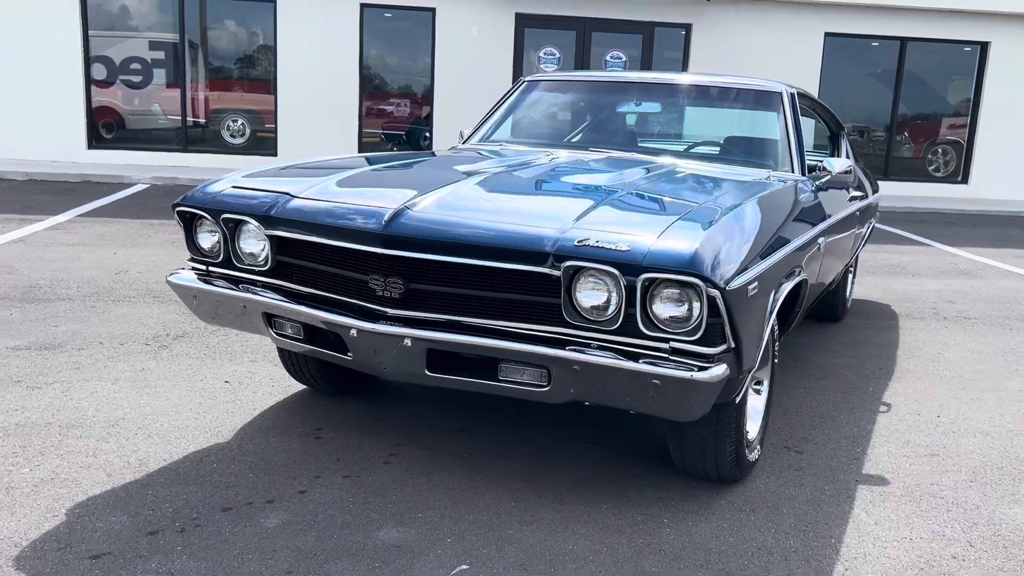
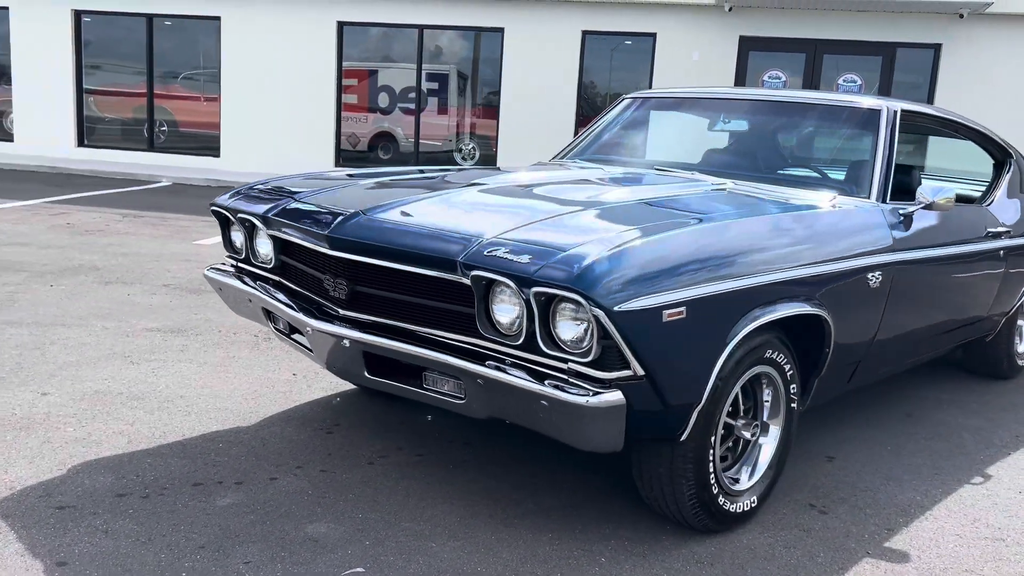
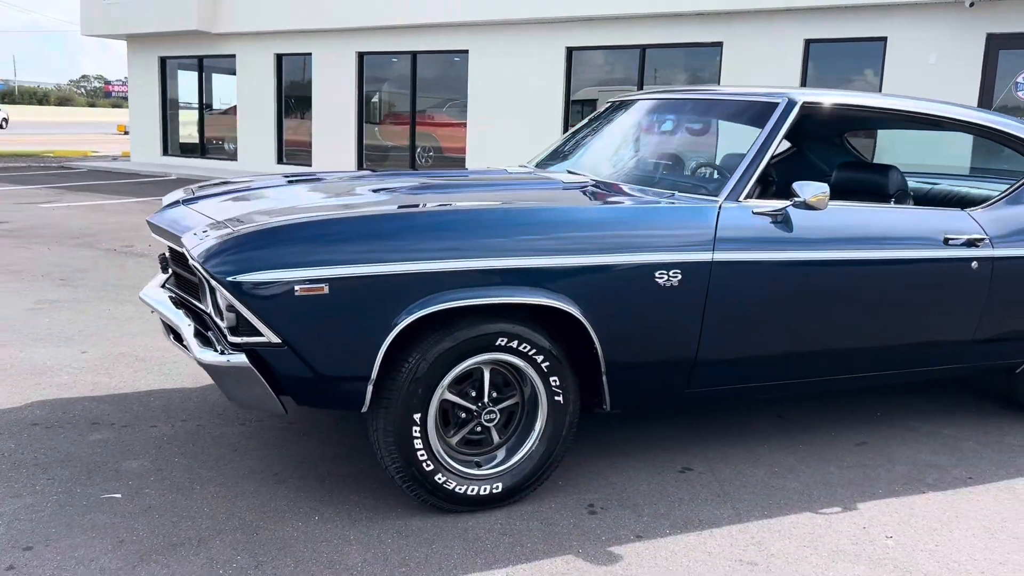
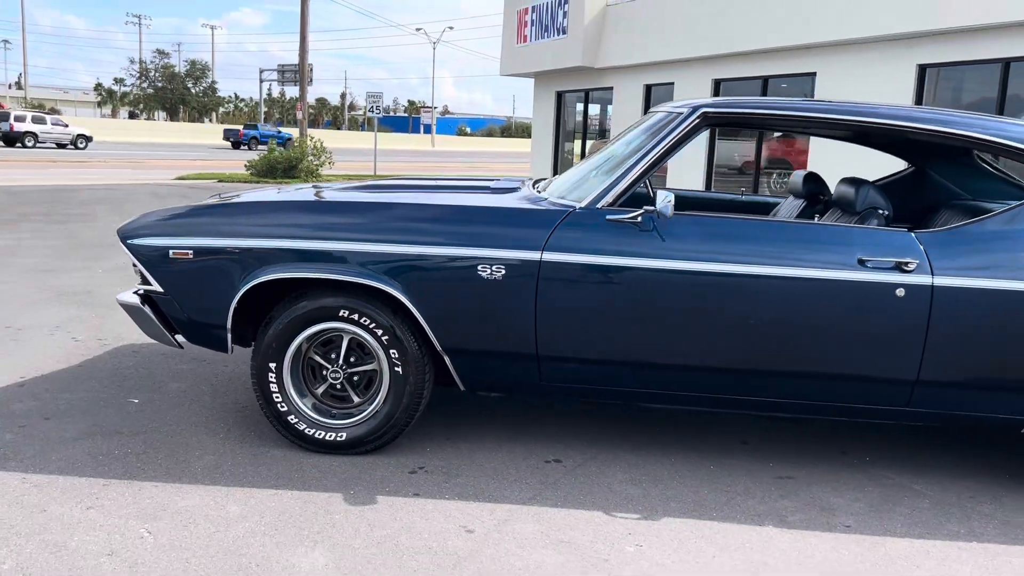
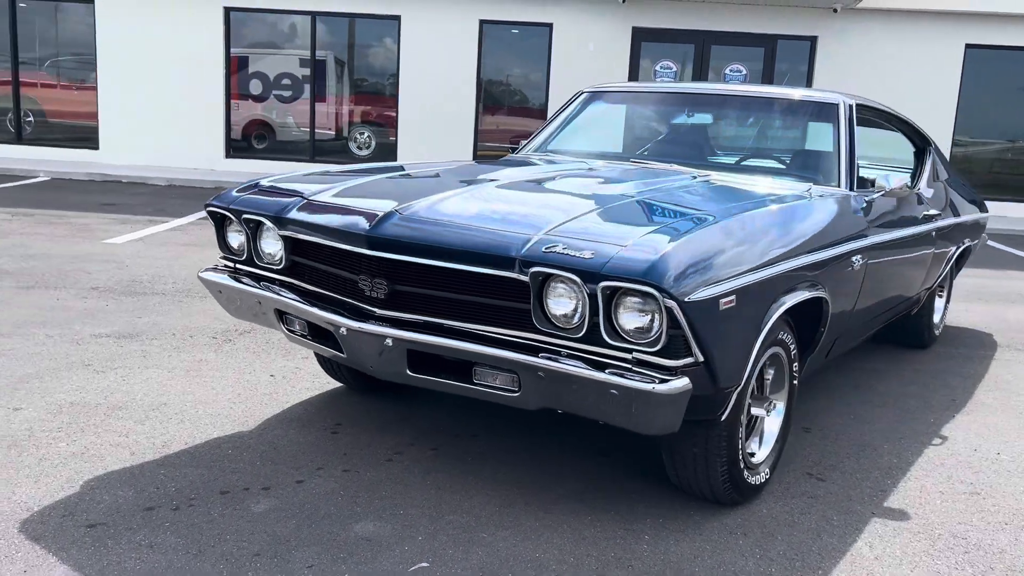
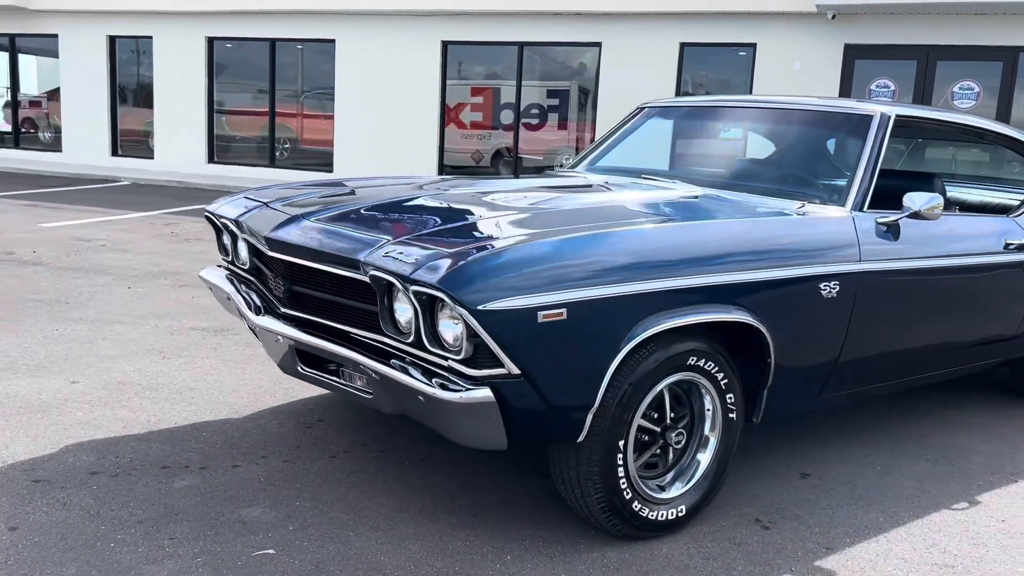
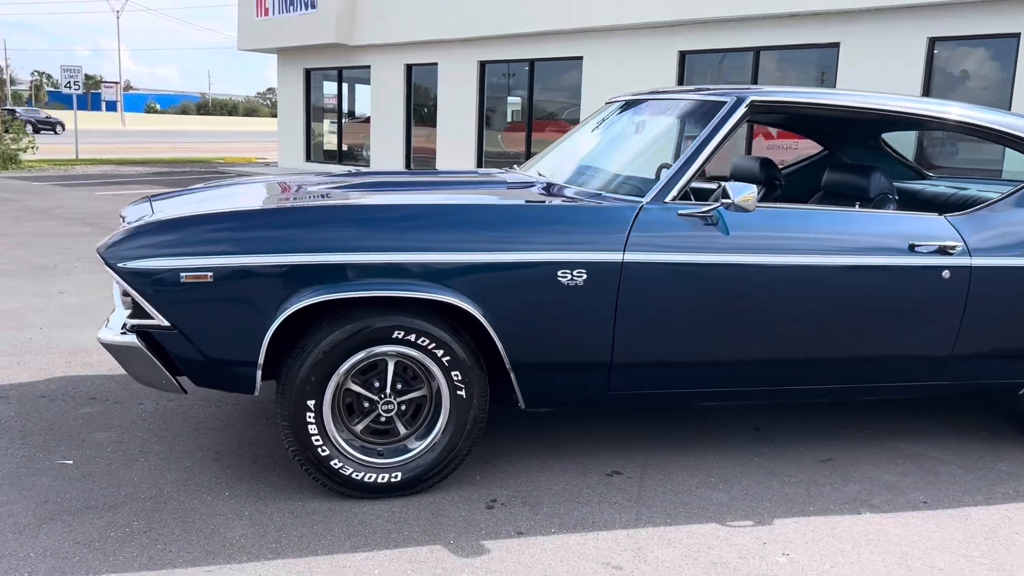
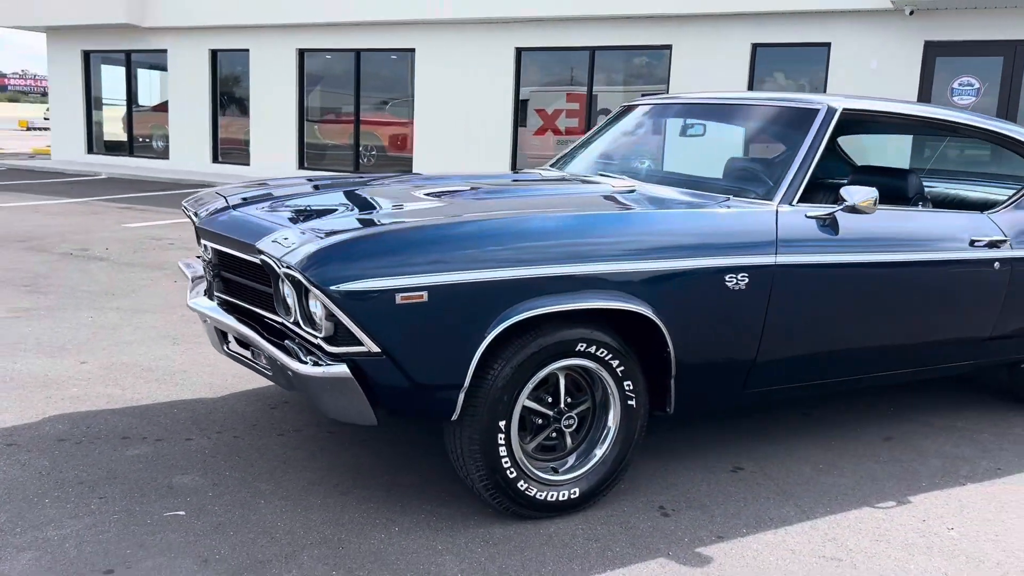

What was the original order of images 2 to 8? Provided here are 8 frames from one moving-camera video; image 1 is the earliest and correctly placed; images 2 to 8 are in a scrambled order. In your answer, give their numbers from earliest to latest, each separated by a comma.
5, 2, 6, 8, 3, 7, 4
